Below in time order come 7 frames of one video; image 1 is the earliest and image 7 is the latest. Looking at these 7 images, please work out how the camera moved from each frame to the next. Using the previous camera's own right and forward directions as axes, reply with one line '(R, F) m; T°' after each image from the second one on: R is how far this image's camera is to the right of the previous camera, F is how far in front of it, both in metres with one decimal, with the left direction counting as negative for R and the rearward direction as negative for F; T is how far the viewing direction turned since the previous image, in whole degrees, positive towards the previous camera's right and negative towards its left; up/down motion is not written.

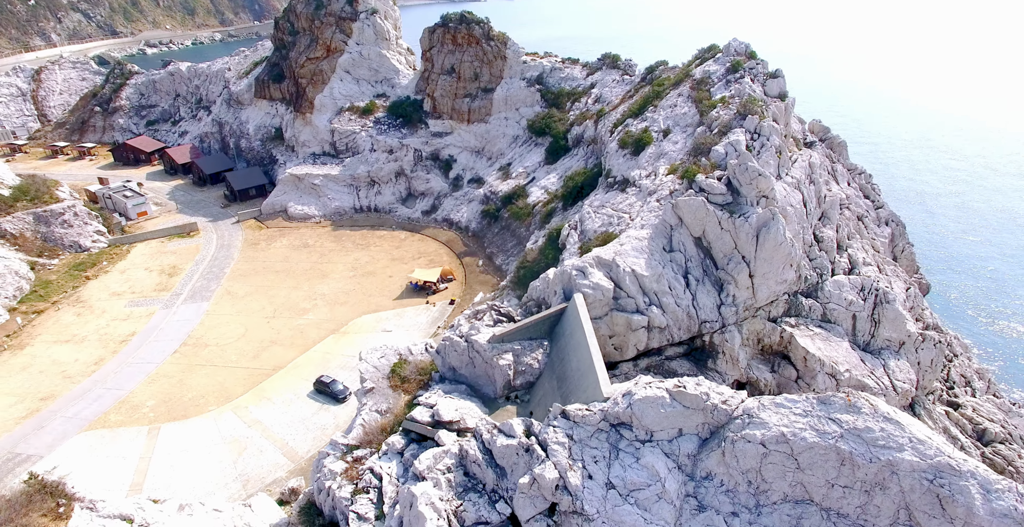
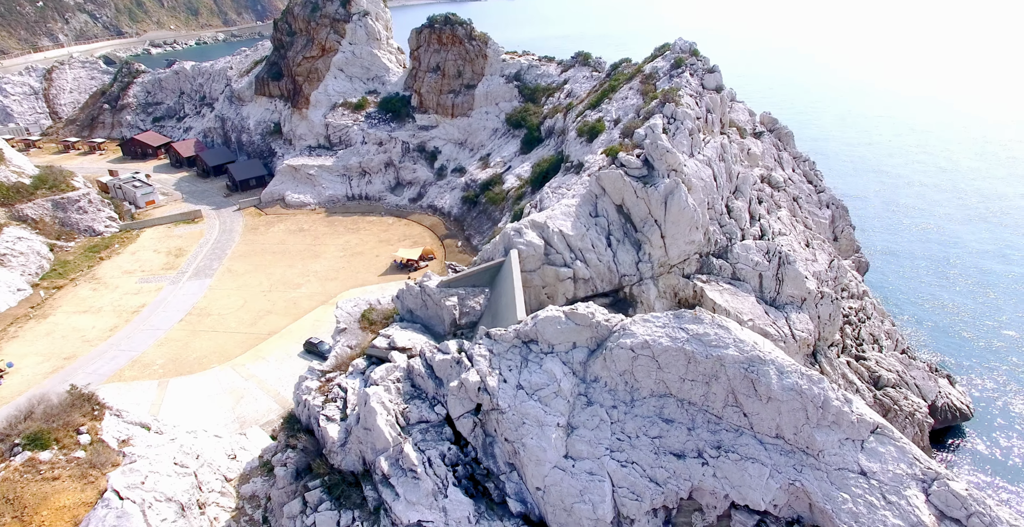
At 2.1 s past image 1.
(+1.7, -3.4) m; 0°
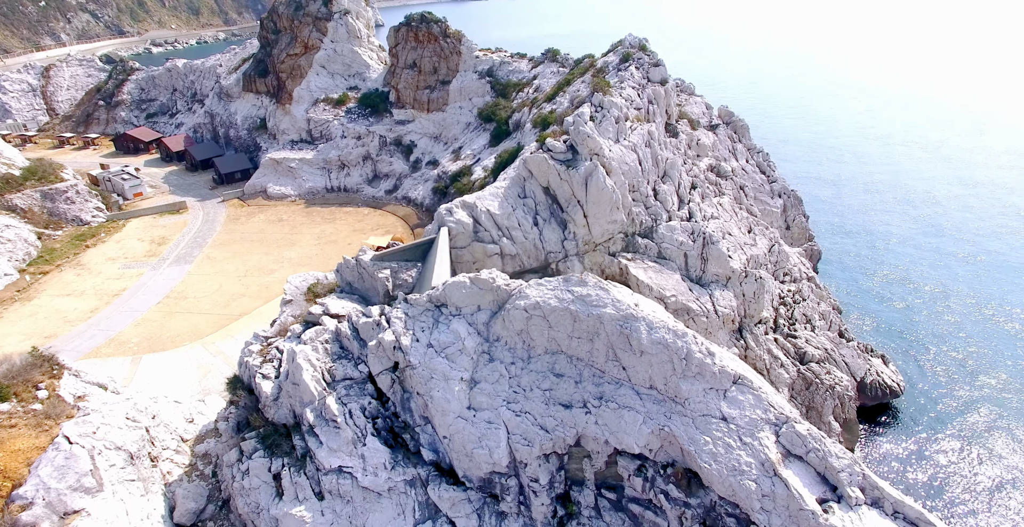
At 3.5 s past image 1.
(+2.5, -1.7) m; 0°
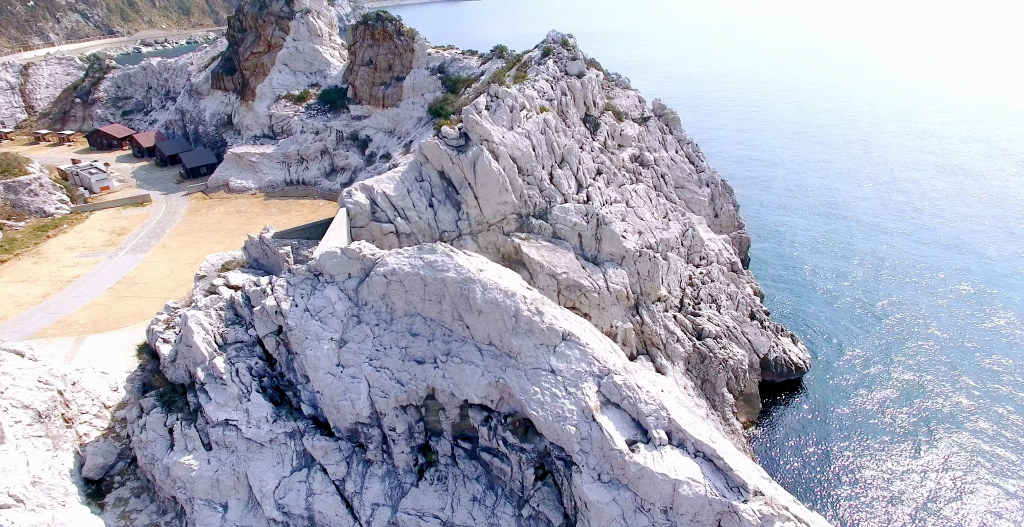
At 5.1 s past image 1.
(+3.8, -1.8) m; 0°
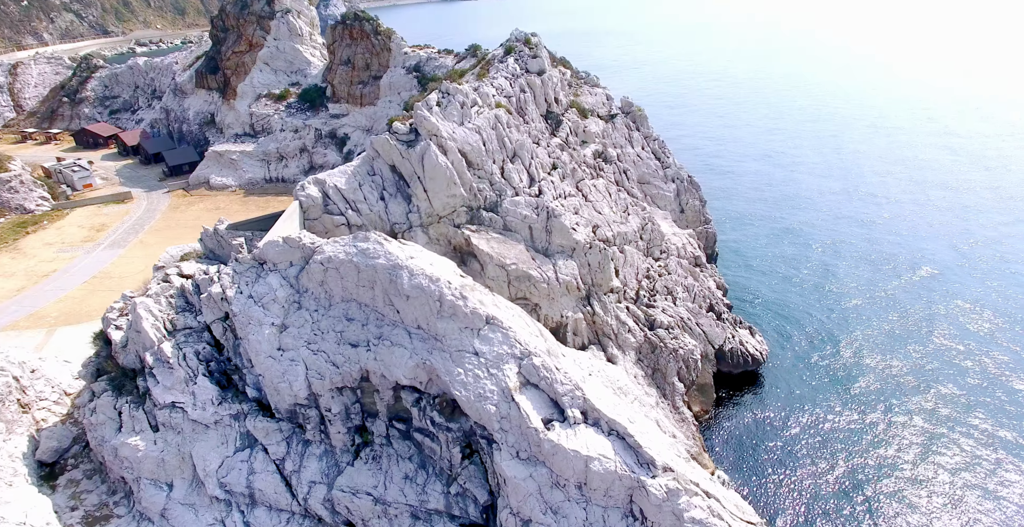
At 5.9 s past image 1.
(+2.0, -0.8) m; 0°
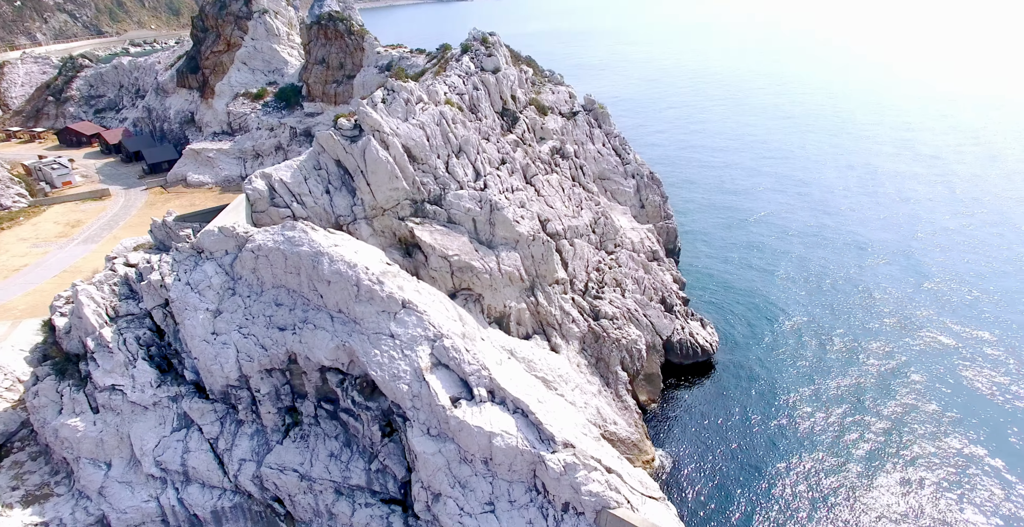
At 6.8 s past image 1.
(+2.4, -0.9) m; 0°
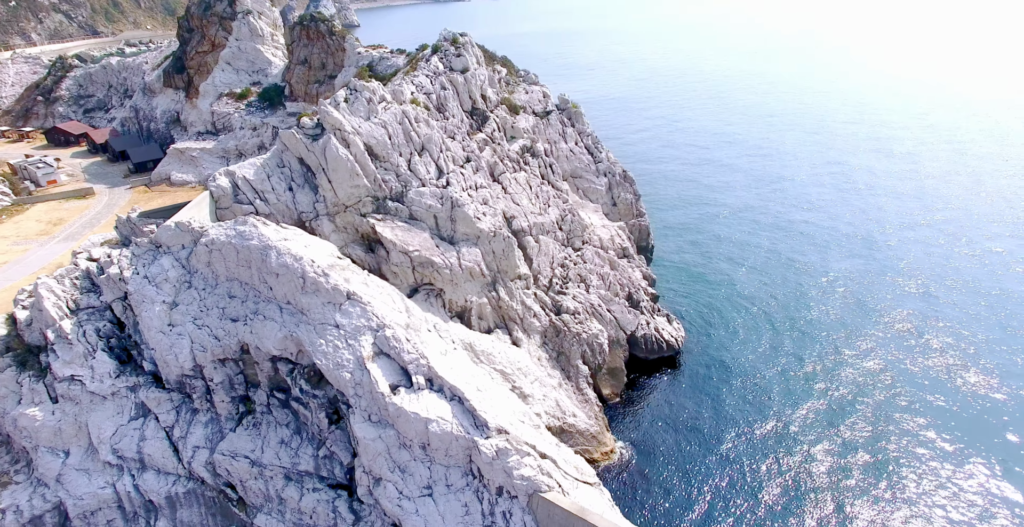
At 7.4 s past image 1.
(+1.7, -0.7) m; 0°
